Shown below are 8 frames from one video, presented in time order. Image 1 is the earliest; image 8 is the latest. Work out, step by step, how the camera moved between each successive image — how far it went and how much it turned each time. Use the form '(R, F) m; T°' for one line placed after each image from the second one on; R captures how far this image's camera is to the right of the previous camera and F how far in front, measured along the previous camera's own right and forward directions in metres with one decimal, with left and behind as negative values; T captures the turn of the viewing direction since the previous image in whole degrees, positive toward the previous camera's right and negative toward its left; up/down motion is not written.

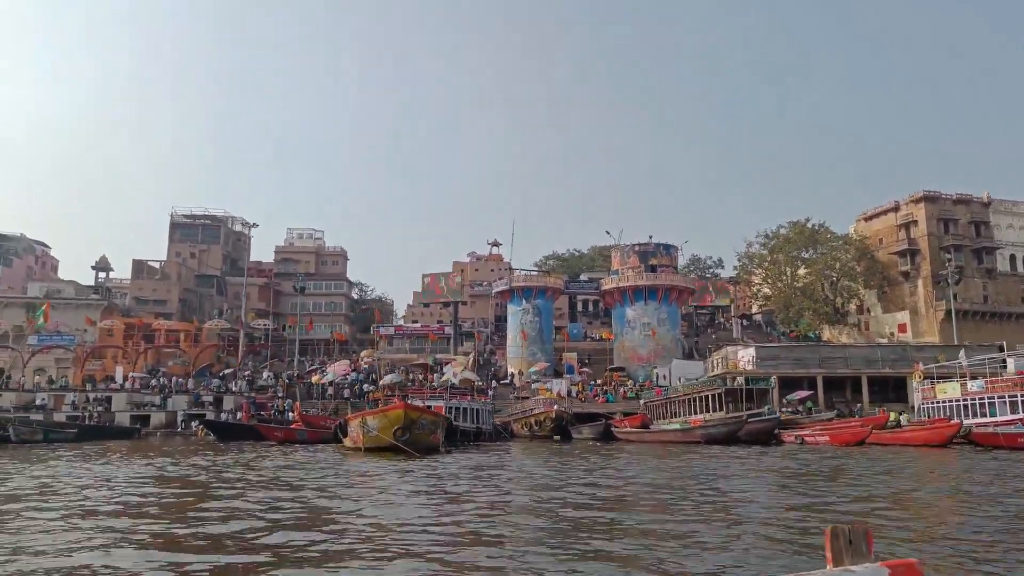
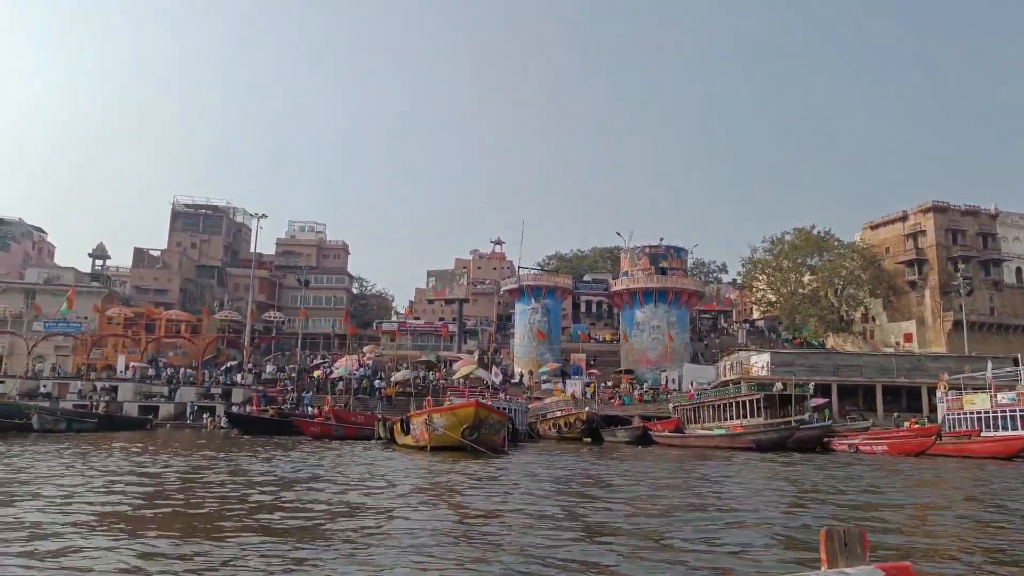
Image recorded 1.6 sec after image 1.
(-1.7, +0.5) m; +1°
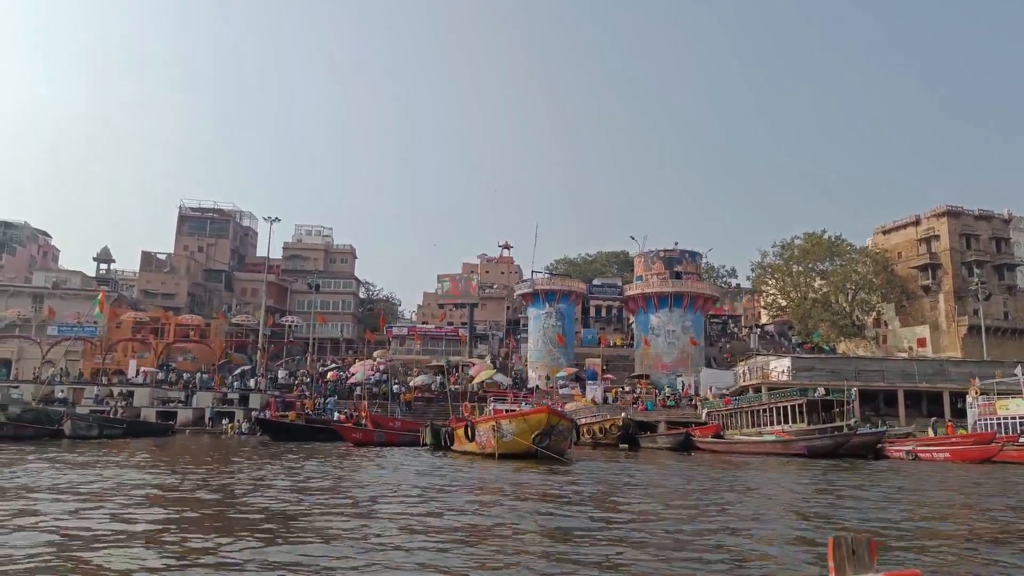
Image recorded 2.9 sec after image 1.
(-1.4, +0.4) m; 0°
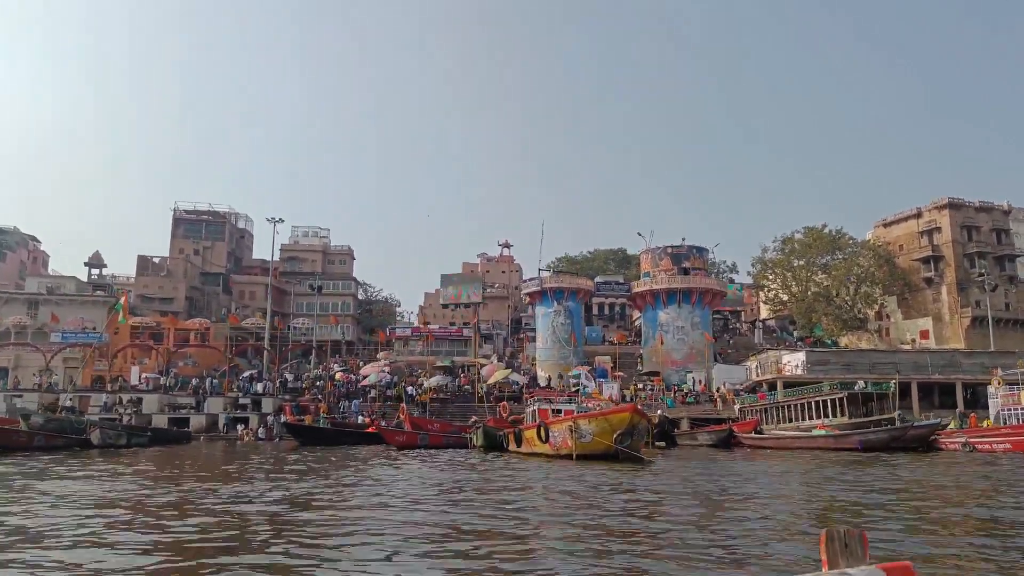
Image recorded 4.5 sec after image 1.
(-1.7, +0.5) m; +1°
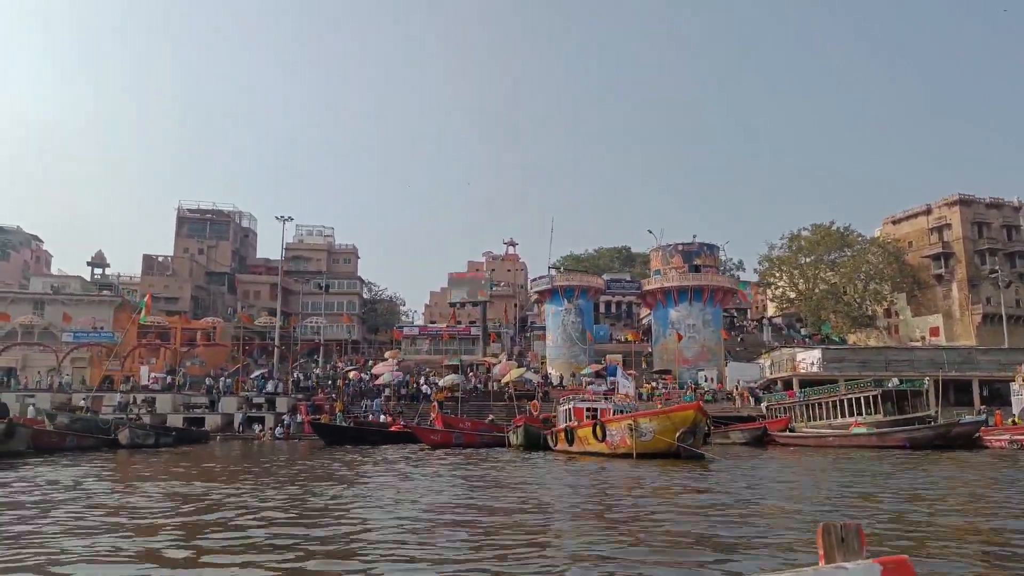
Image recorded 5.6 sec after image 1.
(-1.1, +0.3) m; 0°
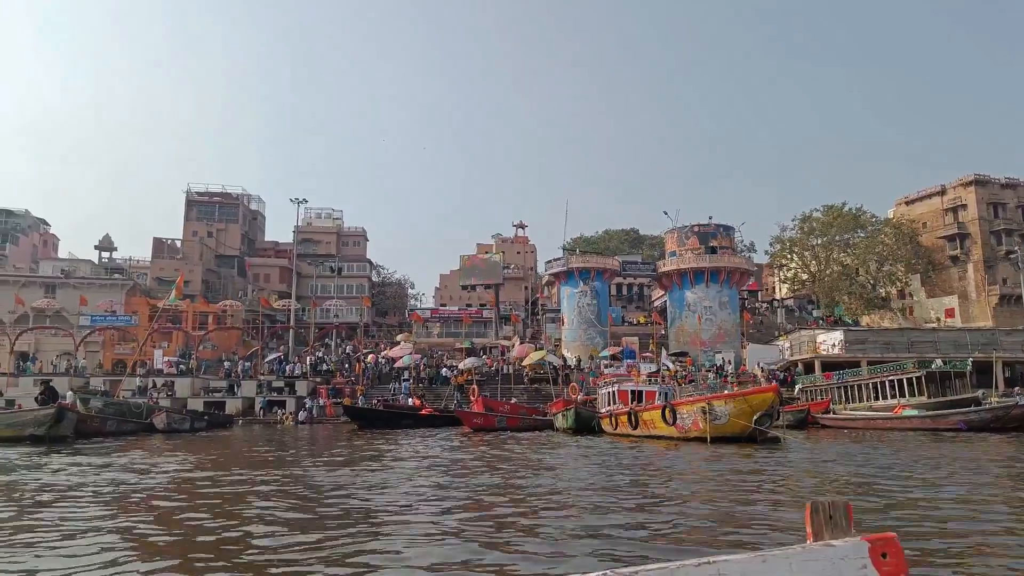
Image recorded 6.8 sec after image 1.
(-1.2, +0.5) m; 0°
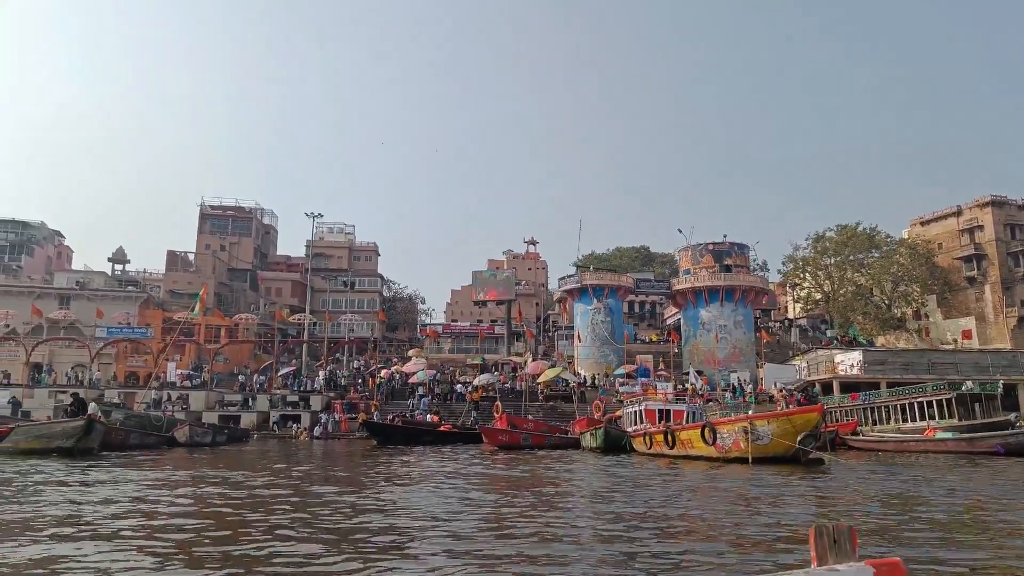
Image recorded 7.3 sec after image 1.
(-0.6, +0.2) m; -1°
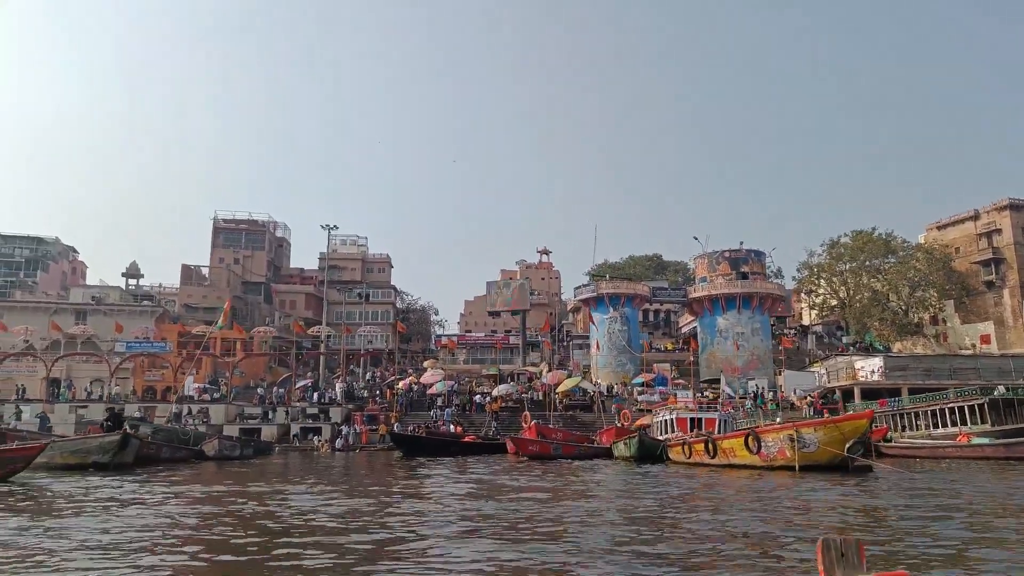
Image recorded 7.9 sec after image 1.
(-0.6, +0.1) m; -1°
